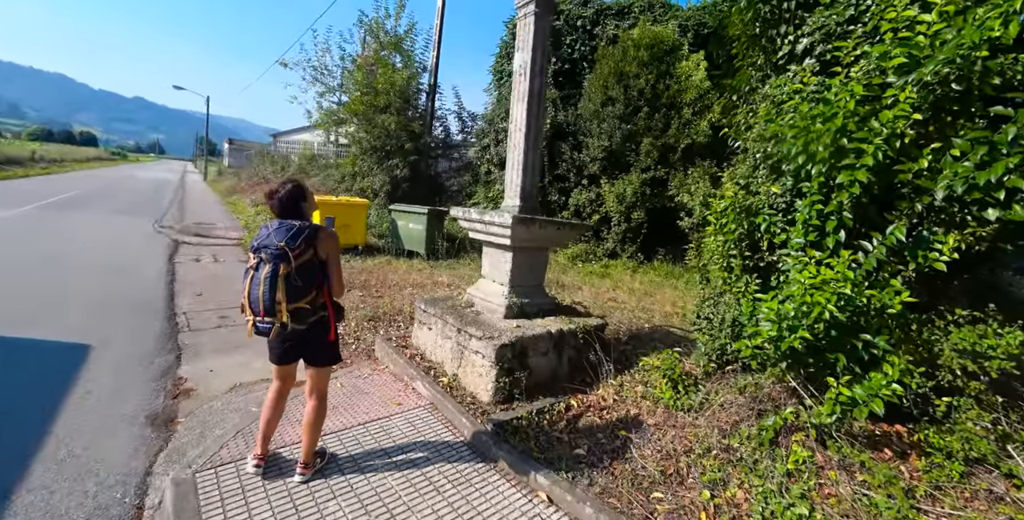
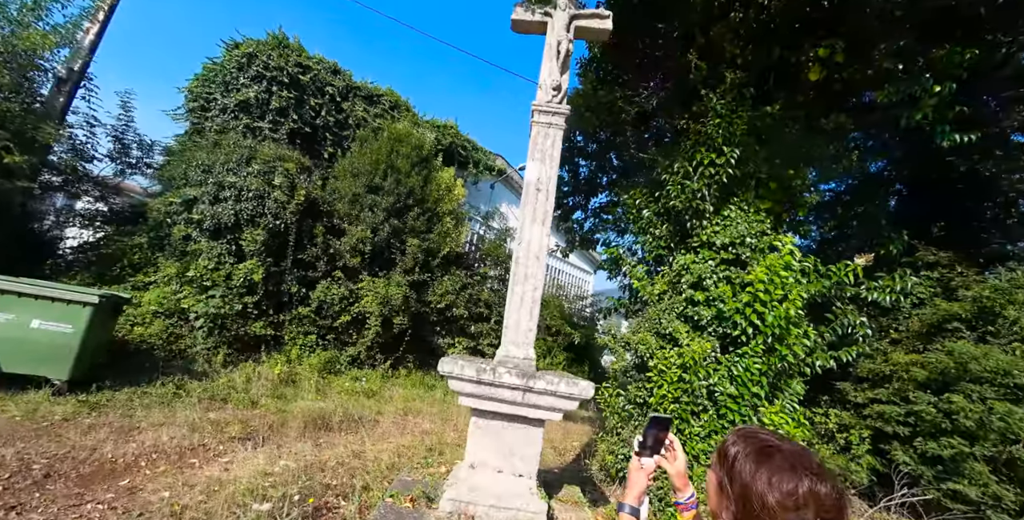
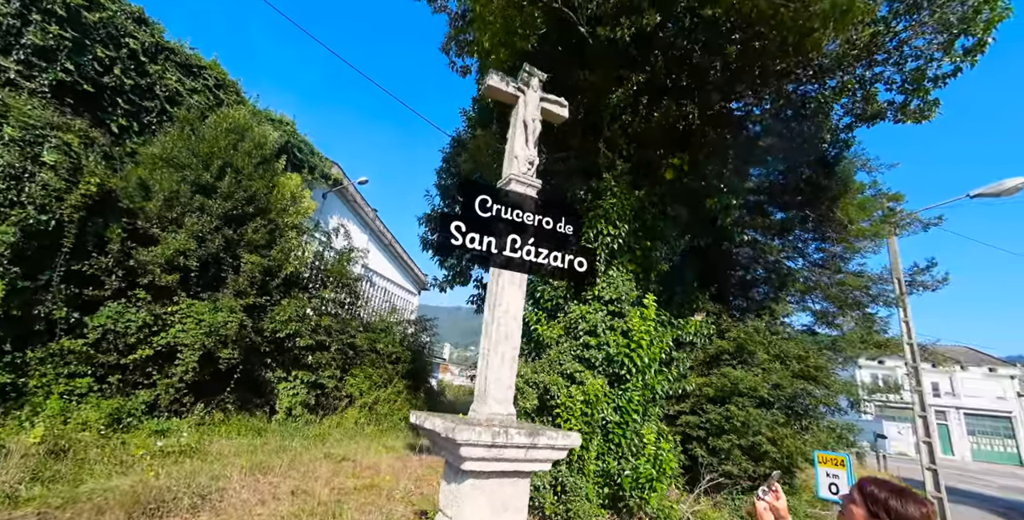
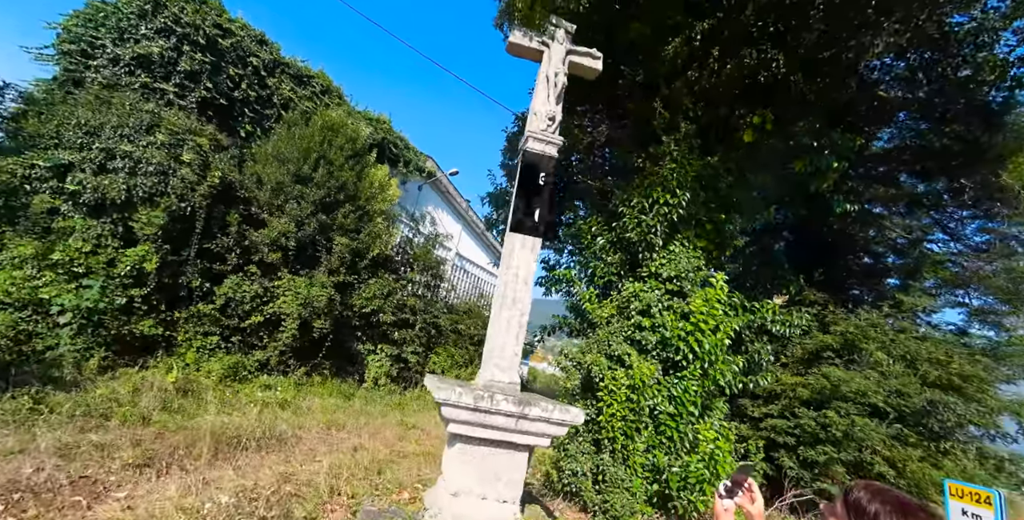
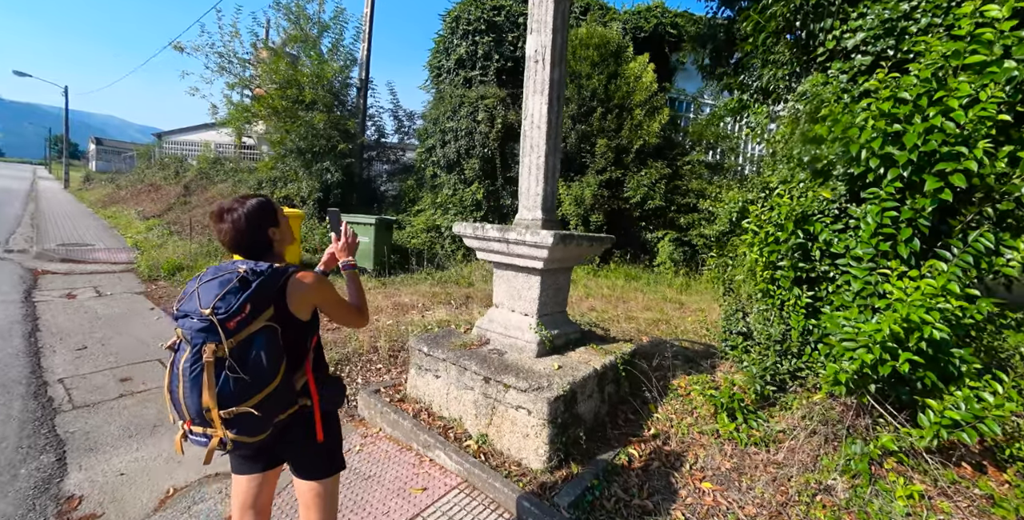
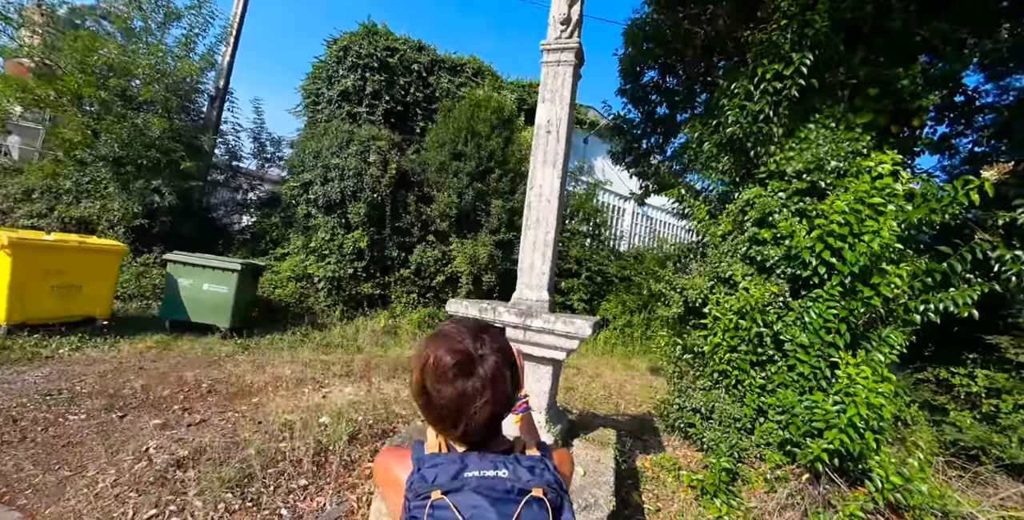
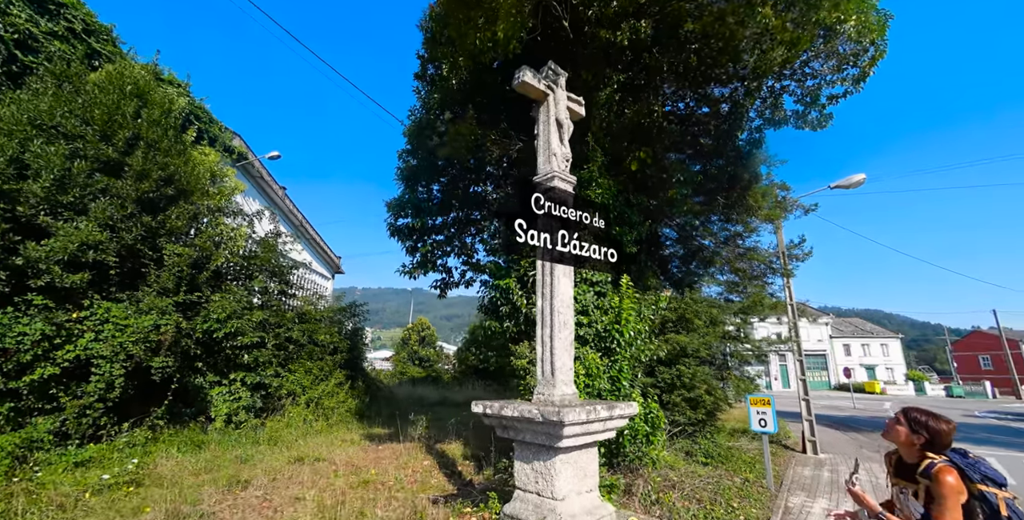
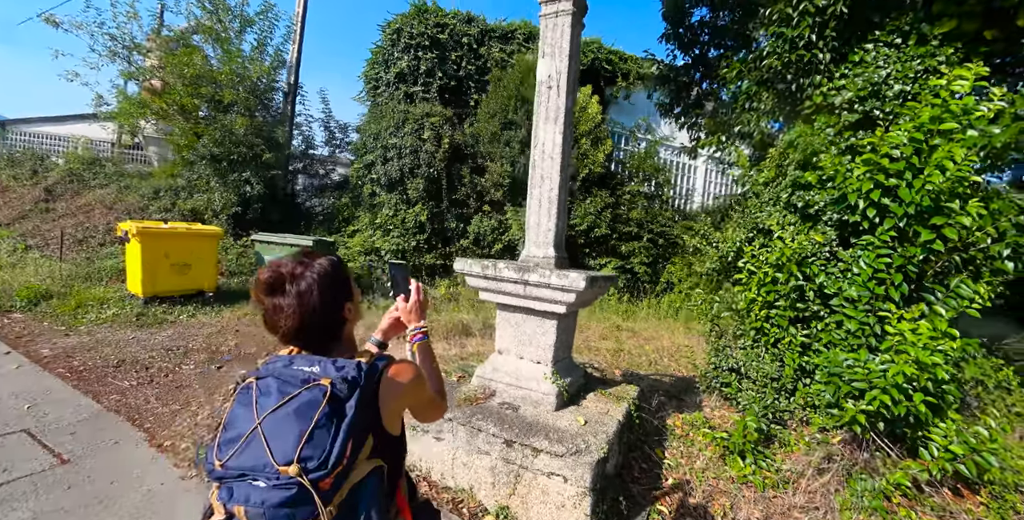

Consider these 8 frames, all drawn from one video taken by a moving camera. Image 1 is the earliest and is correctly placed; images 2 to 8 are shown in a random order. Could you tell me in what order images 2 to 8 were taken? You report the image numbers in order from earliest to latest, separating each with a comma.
5, 8, 6, 2, 4, 3, 7
